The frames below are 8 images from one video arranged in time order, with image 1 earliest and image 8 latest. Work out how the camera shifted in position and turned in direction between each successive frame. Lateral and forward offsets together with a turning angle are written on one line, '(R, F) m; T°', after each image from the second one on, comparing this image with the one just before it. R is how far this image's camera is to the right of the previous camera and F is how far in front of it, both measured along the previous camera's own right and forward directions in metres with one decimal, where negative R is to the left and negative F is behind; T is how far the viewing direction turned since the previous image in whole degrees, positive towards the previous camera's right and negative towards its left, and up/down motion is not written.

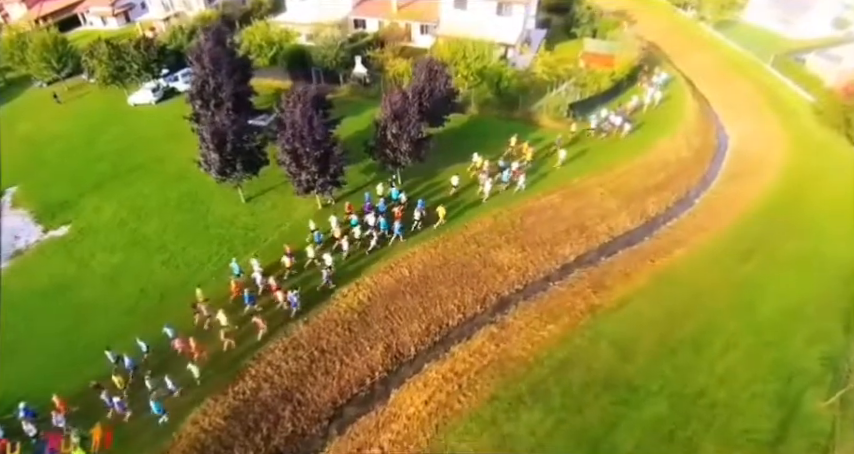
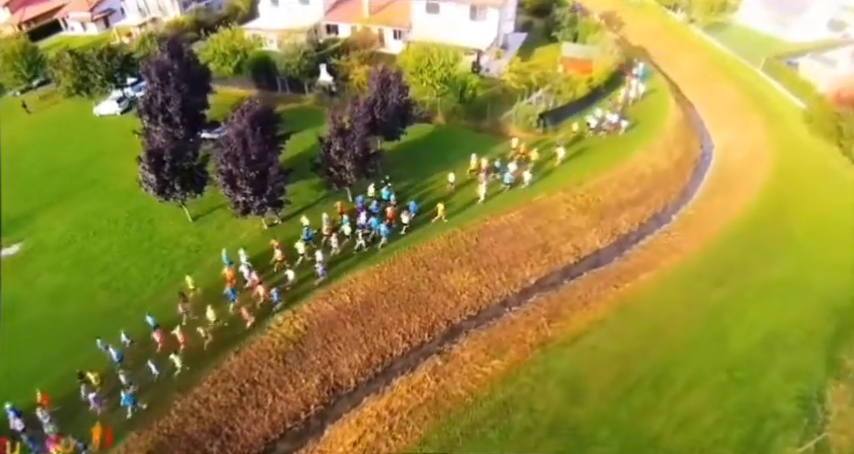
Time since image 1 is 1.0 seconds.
(+3.7, +1.6) m; -2°
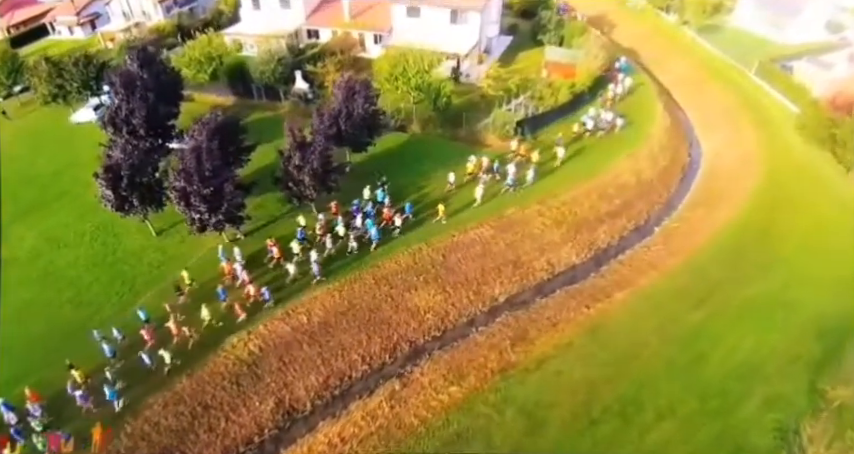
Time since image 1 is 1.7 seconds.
(+2.5, +1.0) m; -1°
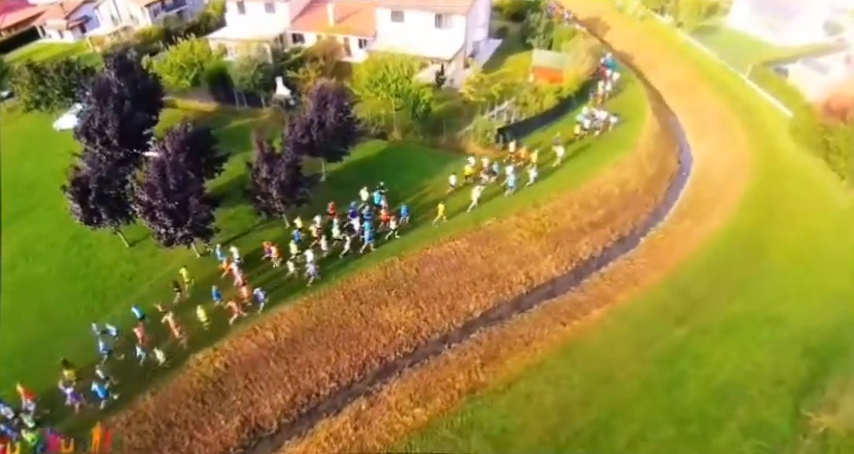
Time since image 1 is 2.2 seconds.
(+1.8, +0.7) m; -1°
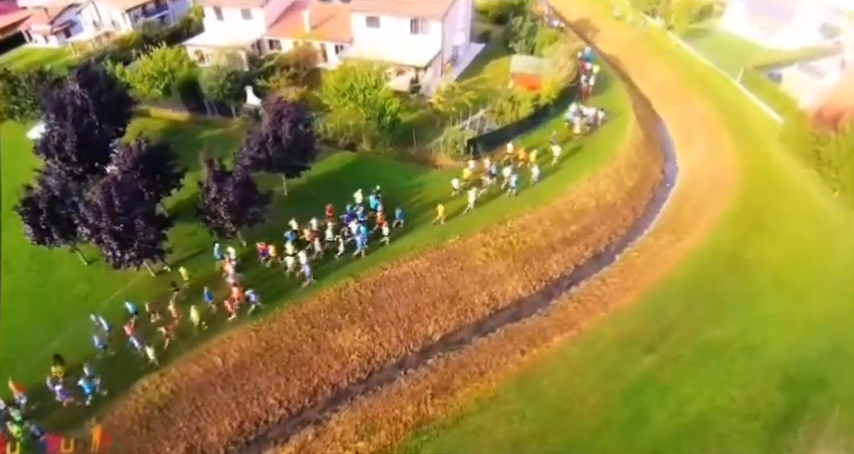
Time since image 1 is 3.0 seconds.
(+2.8, +1.1) m; -2°
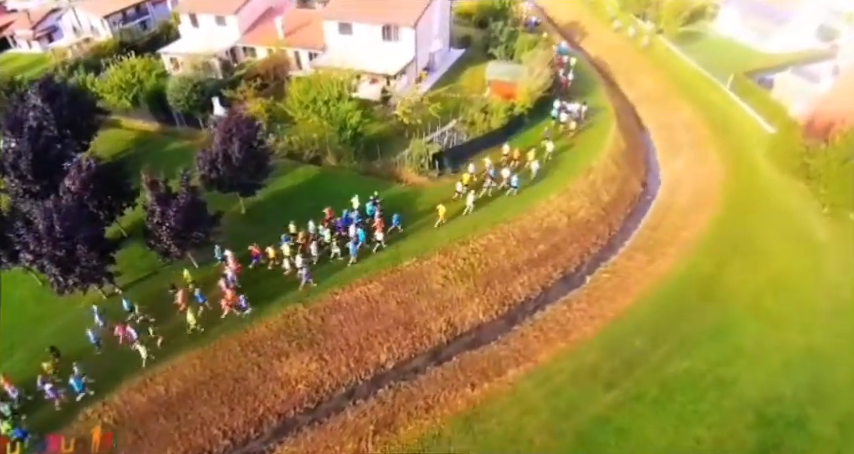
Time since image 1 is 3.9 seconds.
(+2.9, +1.2) m; -2°
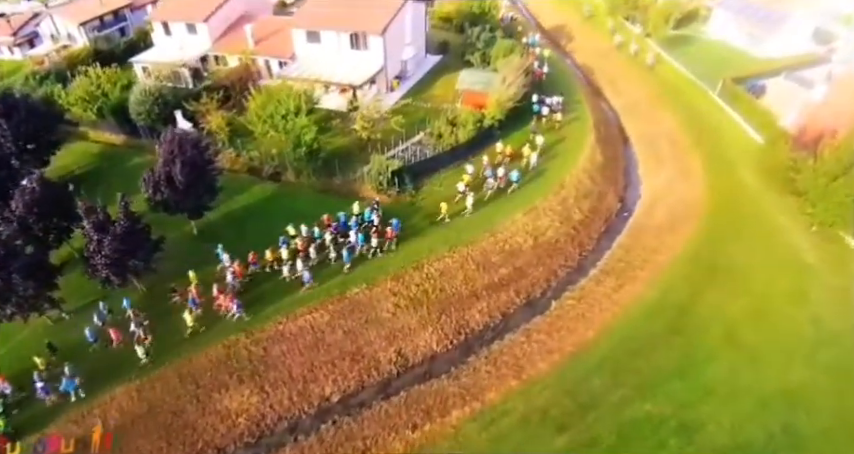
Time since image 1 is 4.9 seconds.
(+3.1, +1.4) m; -2°
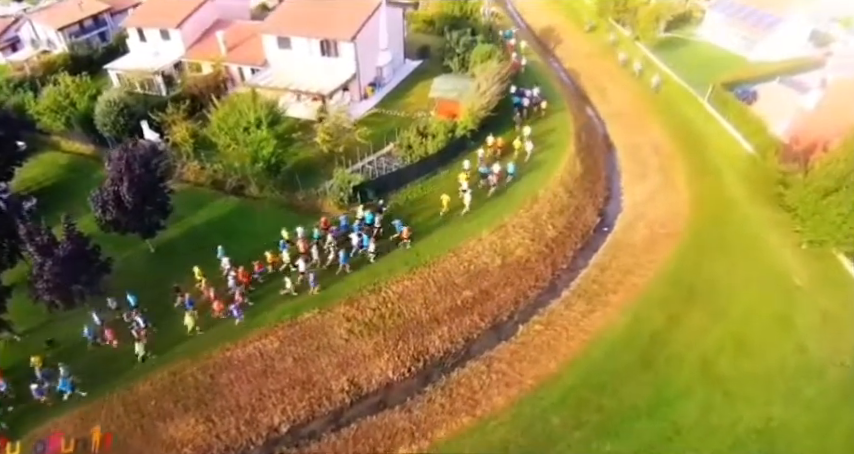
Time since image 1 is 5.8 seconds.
(+2.6, +1.3) m; -2°
